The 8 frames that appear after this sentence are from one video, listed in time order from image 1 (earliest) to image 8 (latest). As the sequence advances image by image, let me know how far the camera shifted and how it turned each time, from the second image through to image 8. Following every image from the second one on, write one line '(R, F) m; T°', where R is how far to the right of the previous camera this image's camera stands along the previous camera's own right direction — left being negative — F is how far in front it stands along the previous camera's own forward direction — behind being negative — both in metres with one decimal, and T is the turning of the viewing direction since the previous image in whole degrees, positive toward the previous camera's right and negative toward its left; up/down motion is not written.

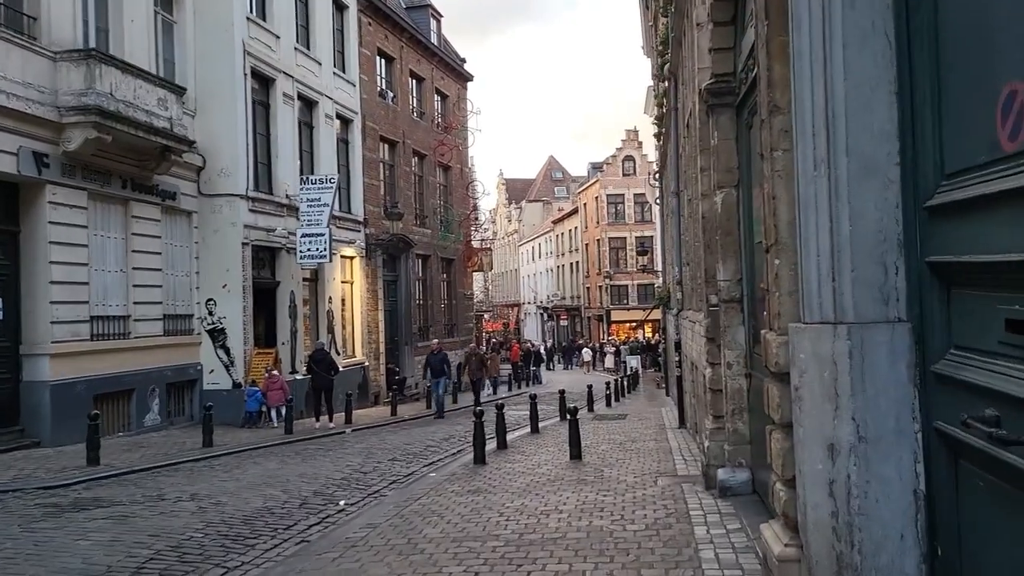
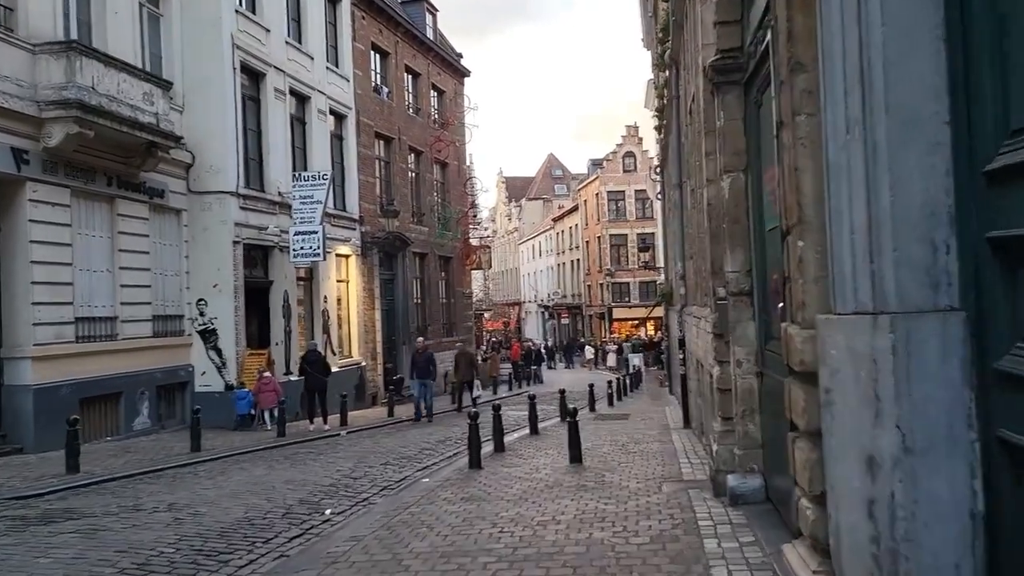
(+0.1, +0.5) m; 0°
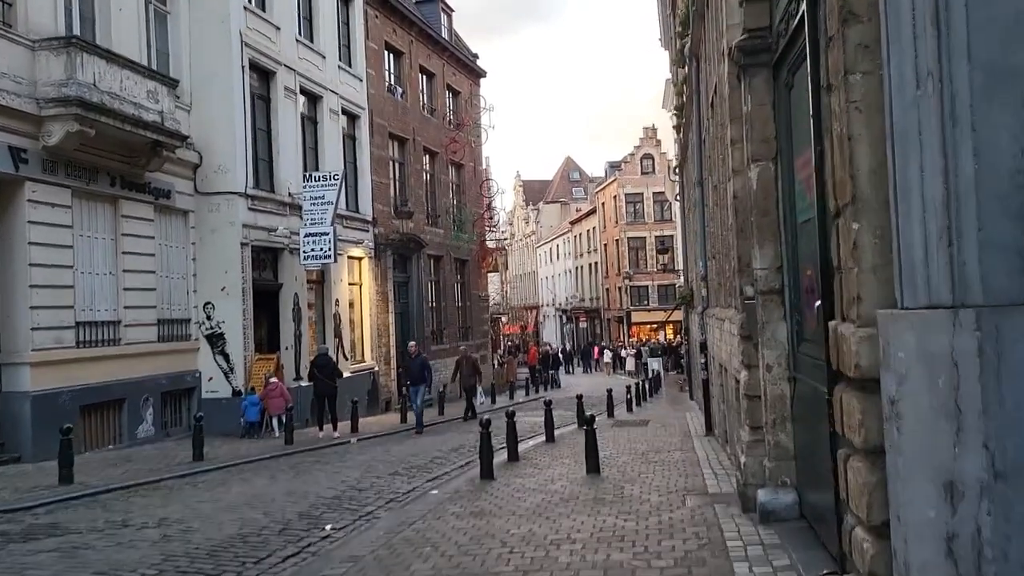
(+0.1, +0.5) m; -1°
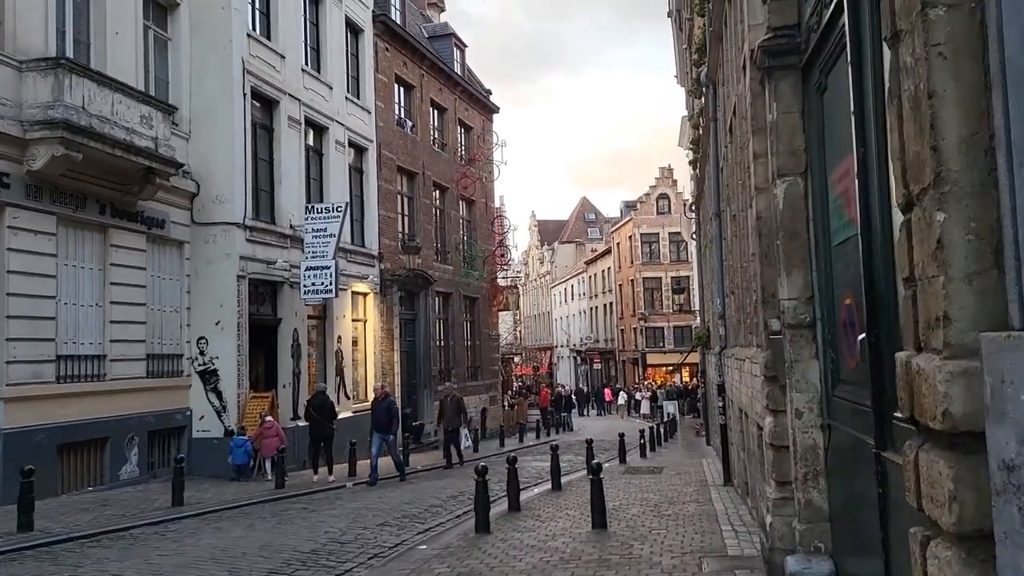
(+0.2, +0.8) m; -1°
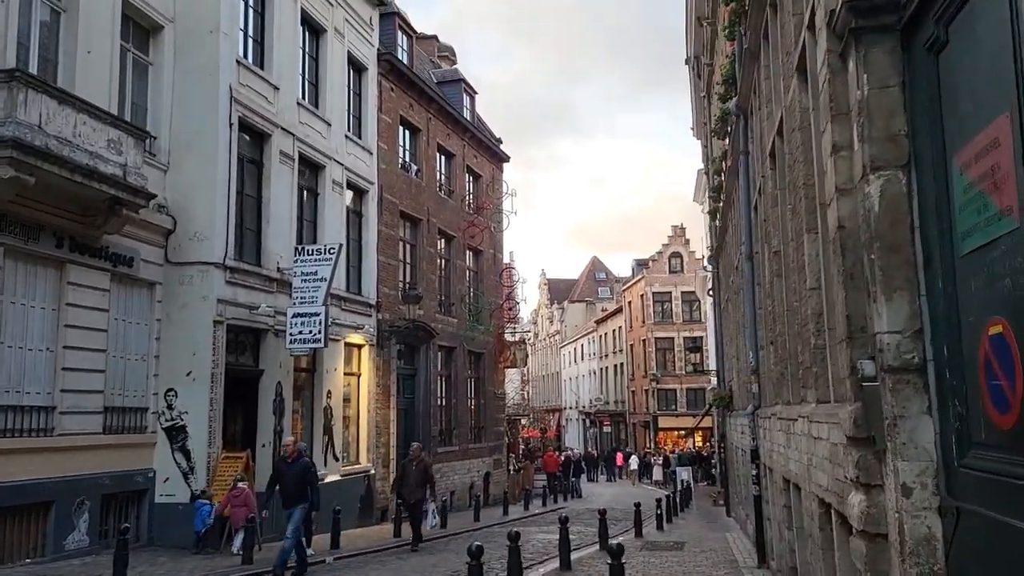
(+0.1, +1.6) m; -1°
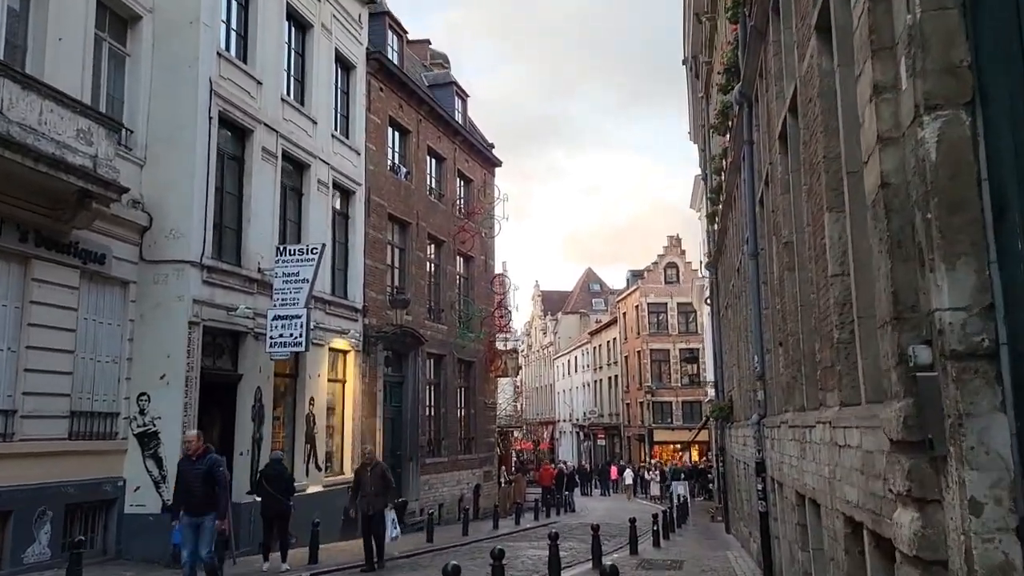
(+0.1, +0.7) m; 0°
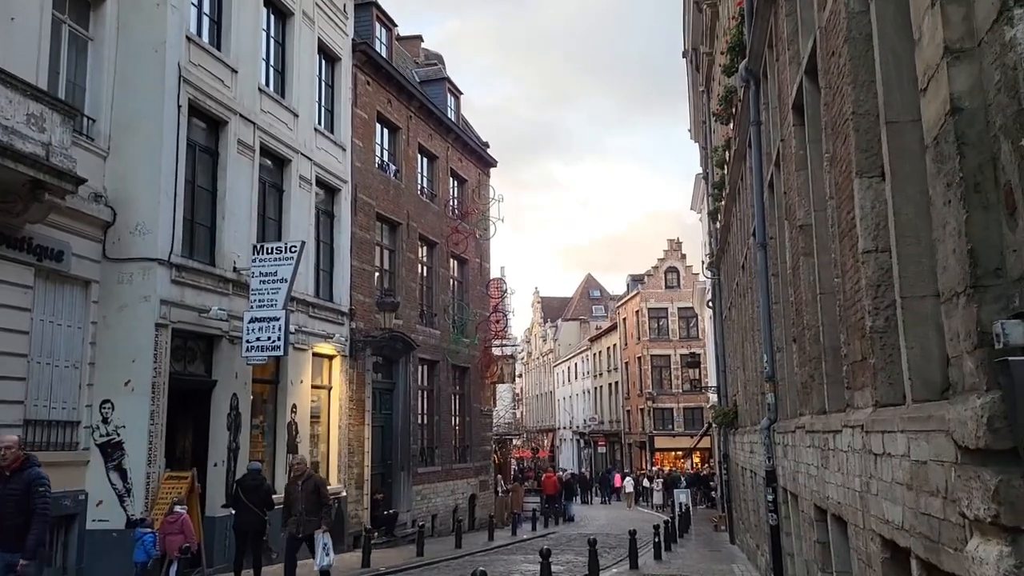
(+0.2, +0.9) m; 0°
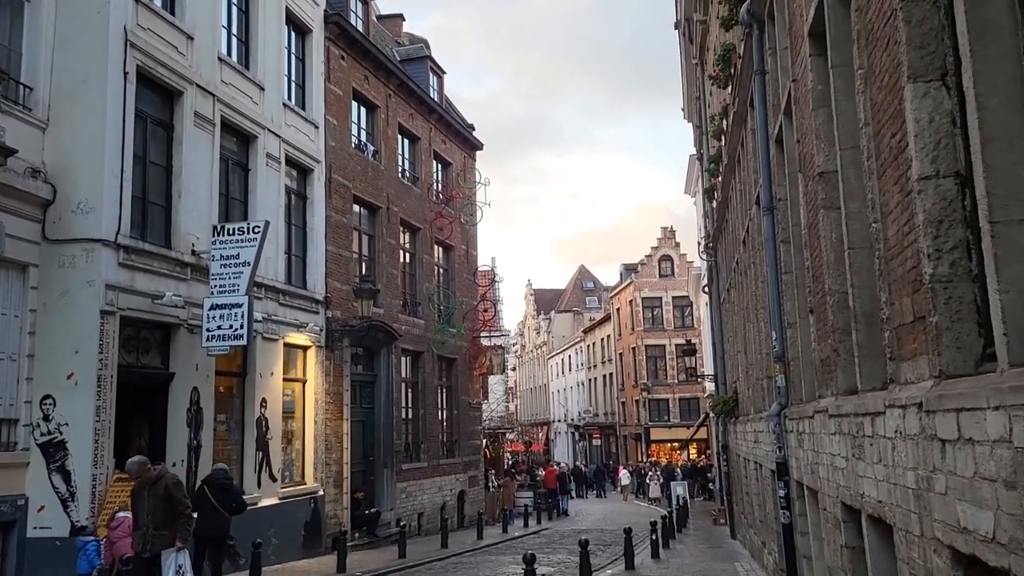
(+0.2, +1.1) m; 0°
